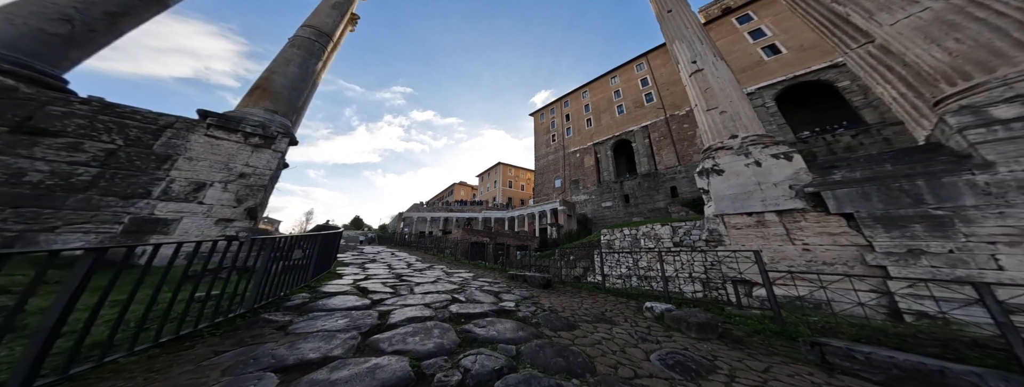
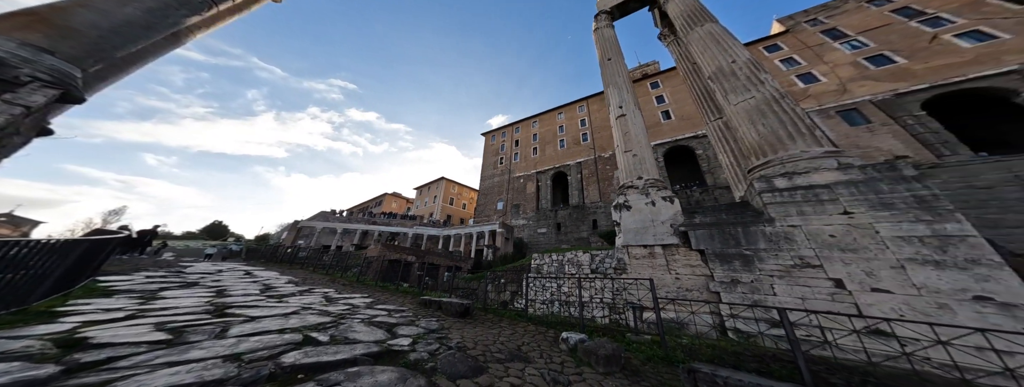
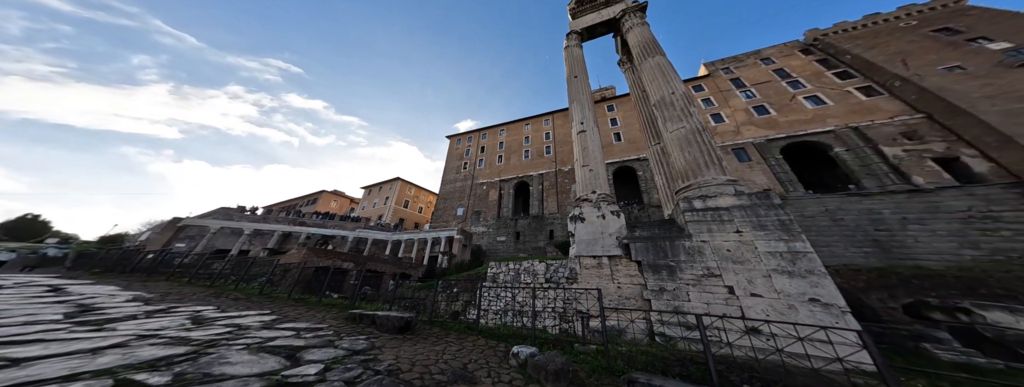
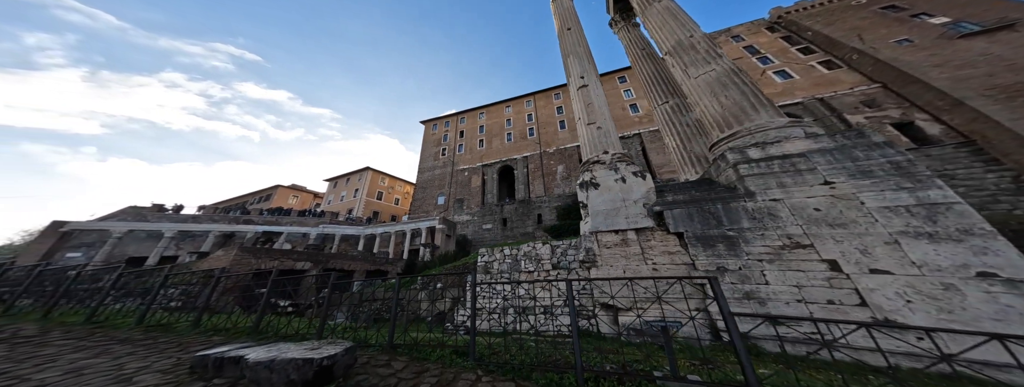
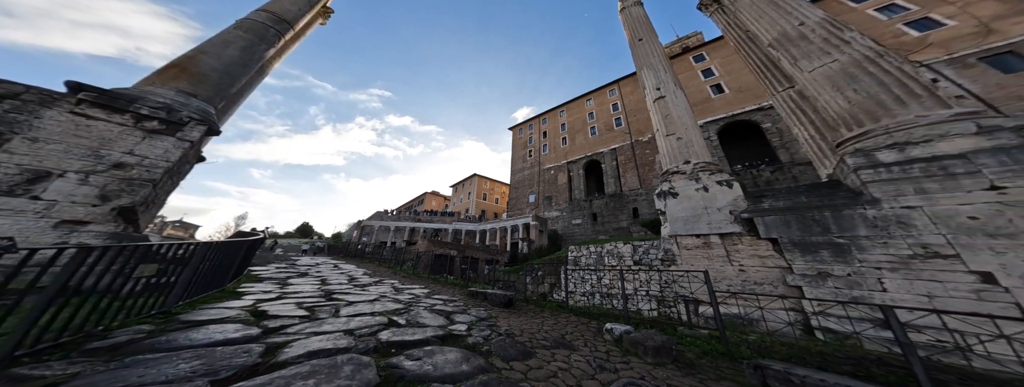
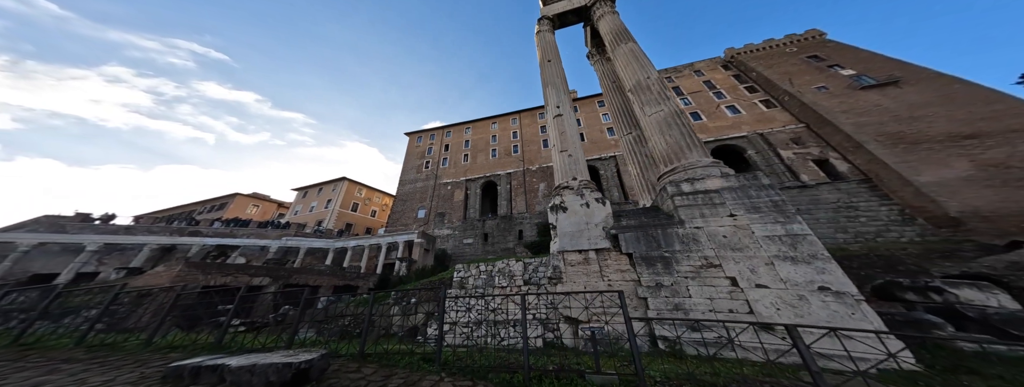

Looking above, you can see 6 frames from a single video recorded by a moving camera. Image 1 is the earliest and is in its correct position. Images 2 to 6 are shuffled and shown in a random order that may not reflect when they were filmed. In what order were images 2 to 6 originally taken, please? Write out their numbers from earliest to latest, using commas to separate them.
5, 2, 3, 6, 4
